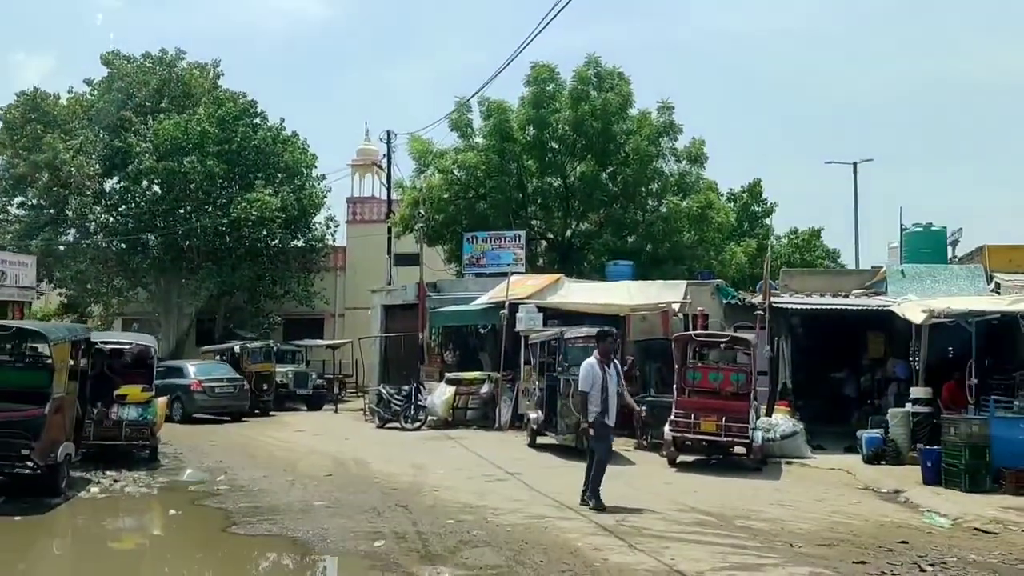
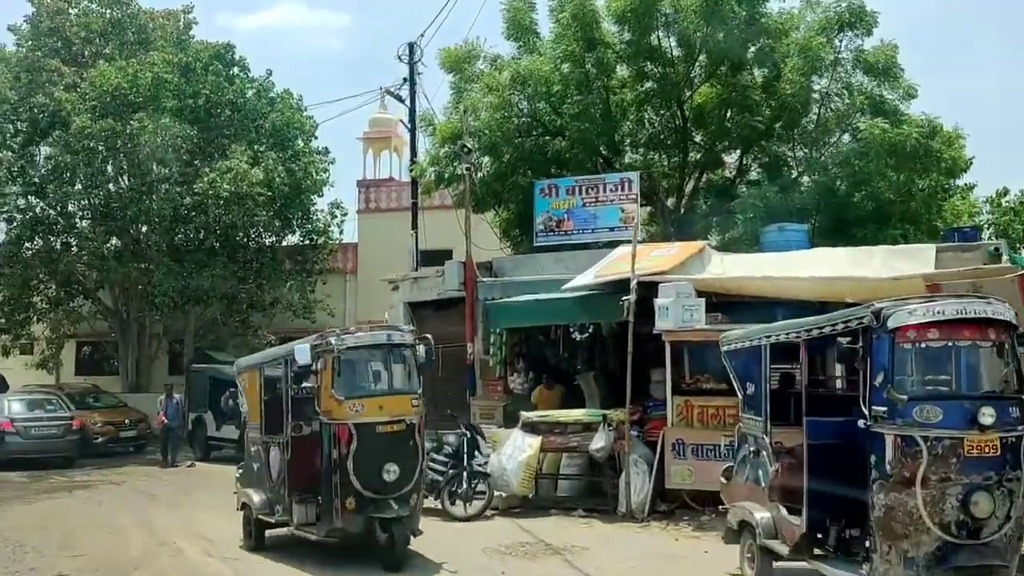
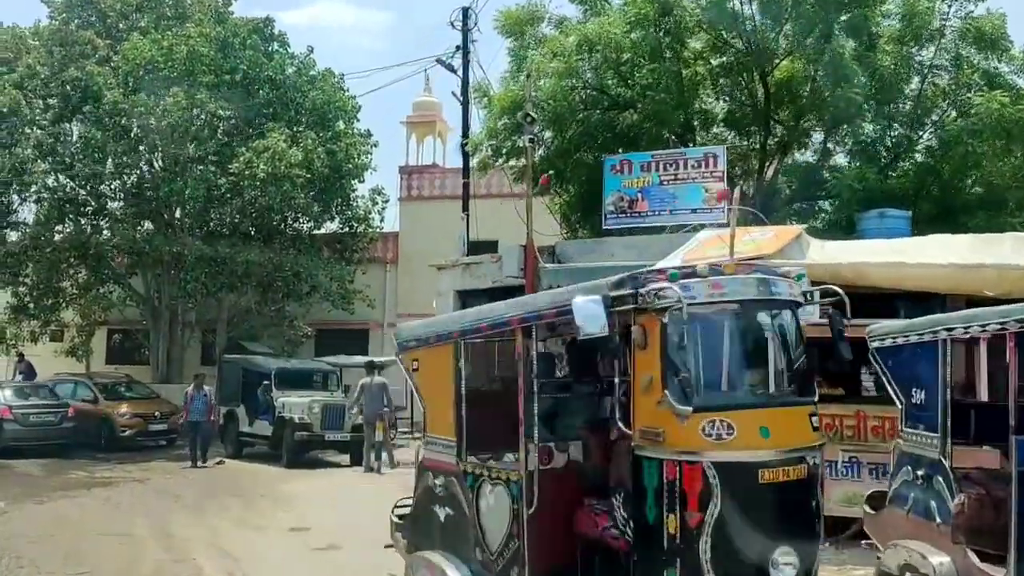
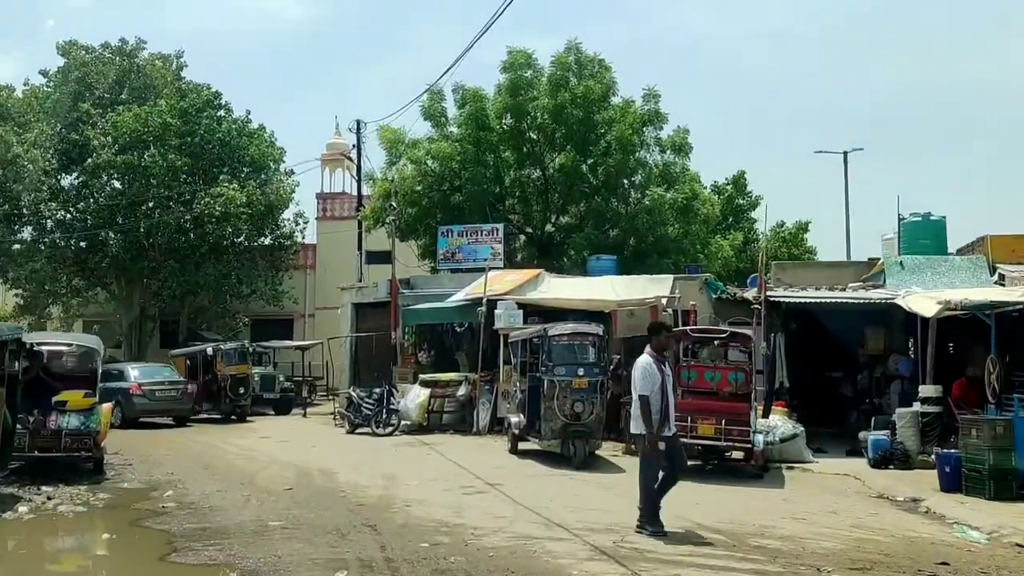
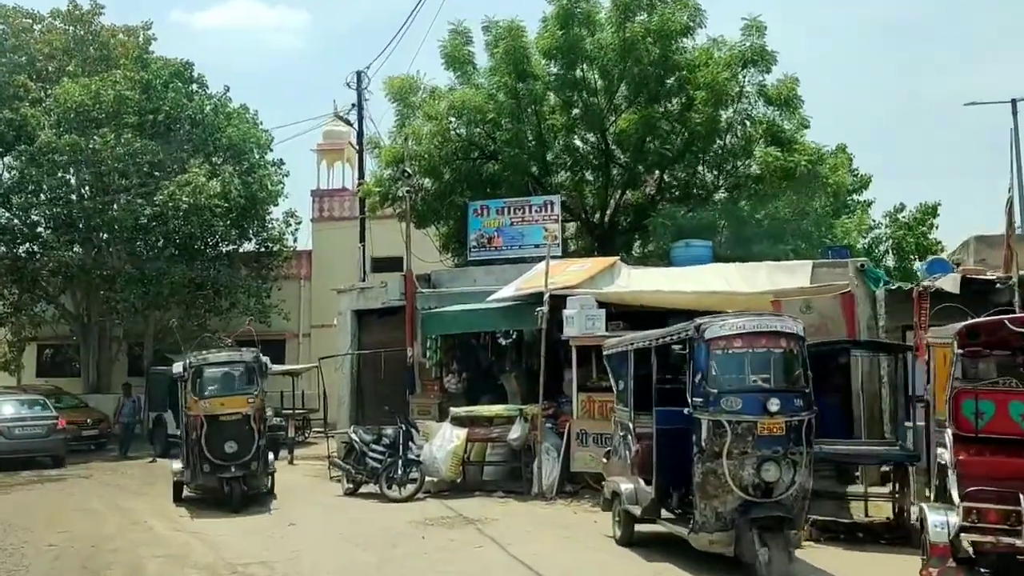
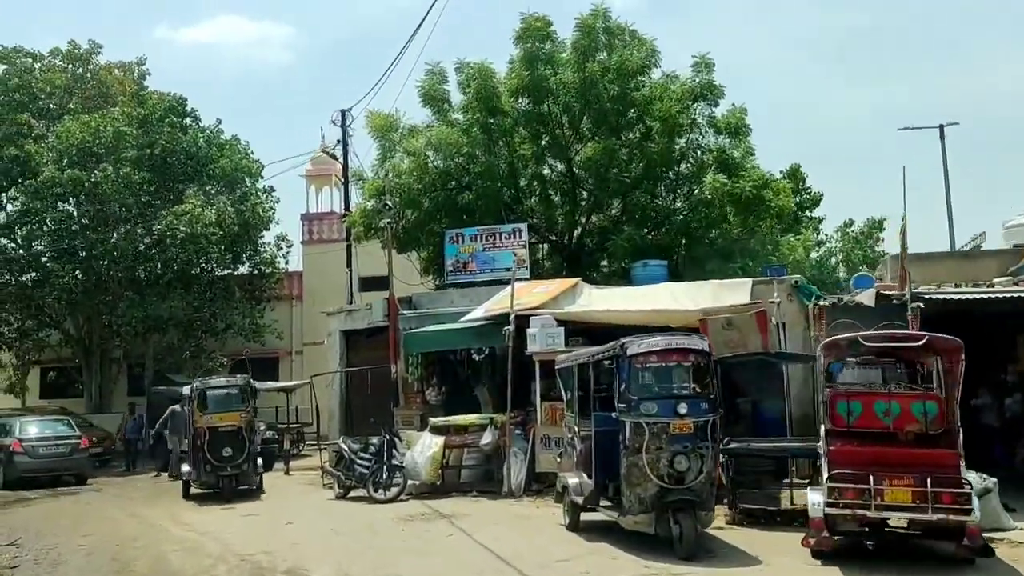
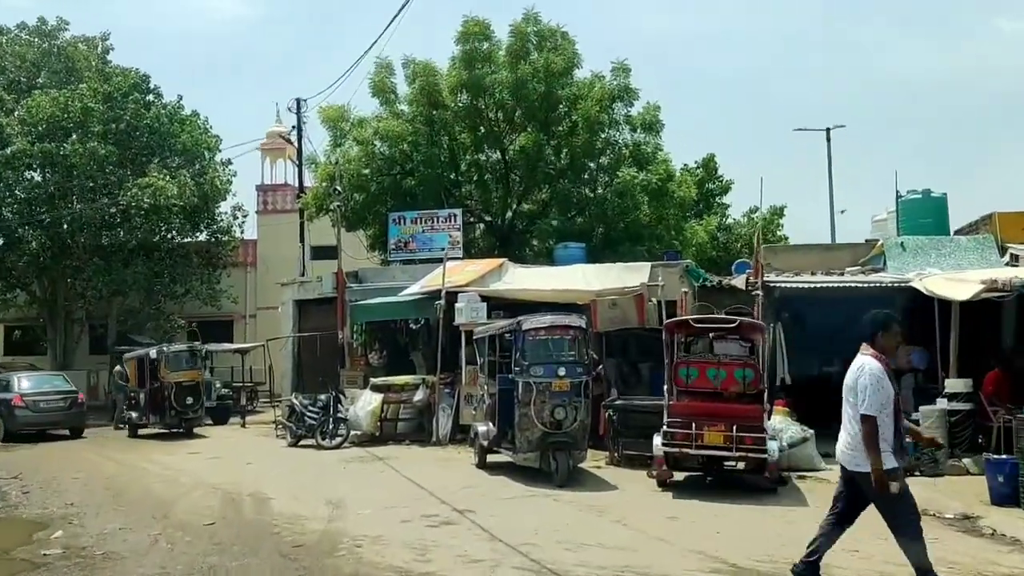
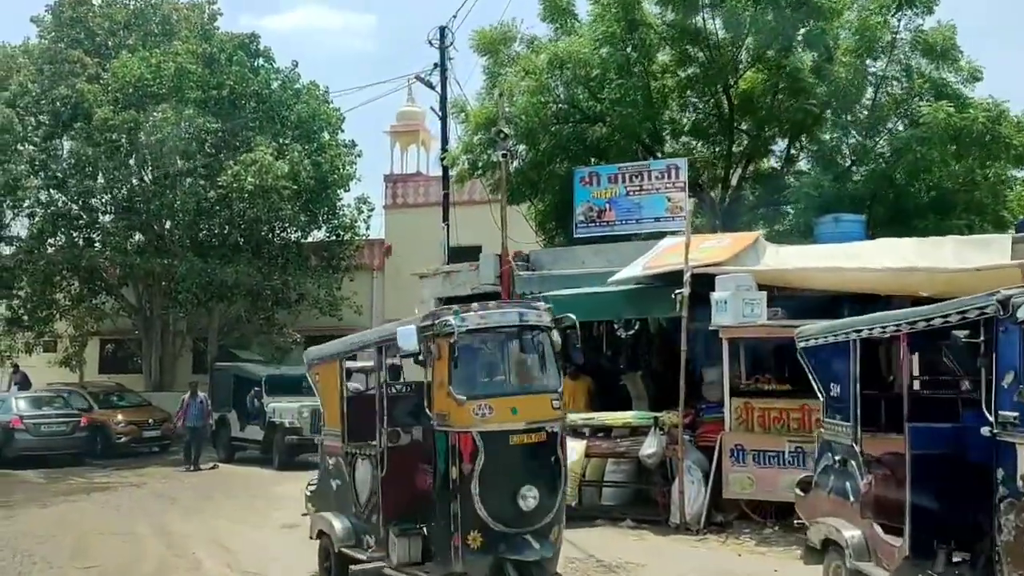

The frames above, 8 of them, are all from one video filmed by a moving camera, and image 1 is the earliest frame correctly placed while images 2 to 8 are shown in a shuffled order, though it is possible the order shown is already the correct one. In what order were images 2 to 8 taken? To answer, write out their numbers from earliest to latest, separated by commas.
4, 7, 6, 5, 2, 8, 3
